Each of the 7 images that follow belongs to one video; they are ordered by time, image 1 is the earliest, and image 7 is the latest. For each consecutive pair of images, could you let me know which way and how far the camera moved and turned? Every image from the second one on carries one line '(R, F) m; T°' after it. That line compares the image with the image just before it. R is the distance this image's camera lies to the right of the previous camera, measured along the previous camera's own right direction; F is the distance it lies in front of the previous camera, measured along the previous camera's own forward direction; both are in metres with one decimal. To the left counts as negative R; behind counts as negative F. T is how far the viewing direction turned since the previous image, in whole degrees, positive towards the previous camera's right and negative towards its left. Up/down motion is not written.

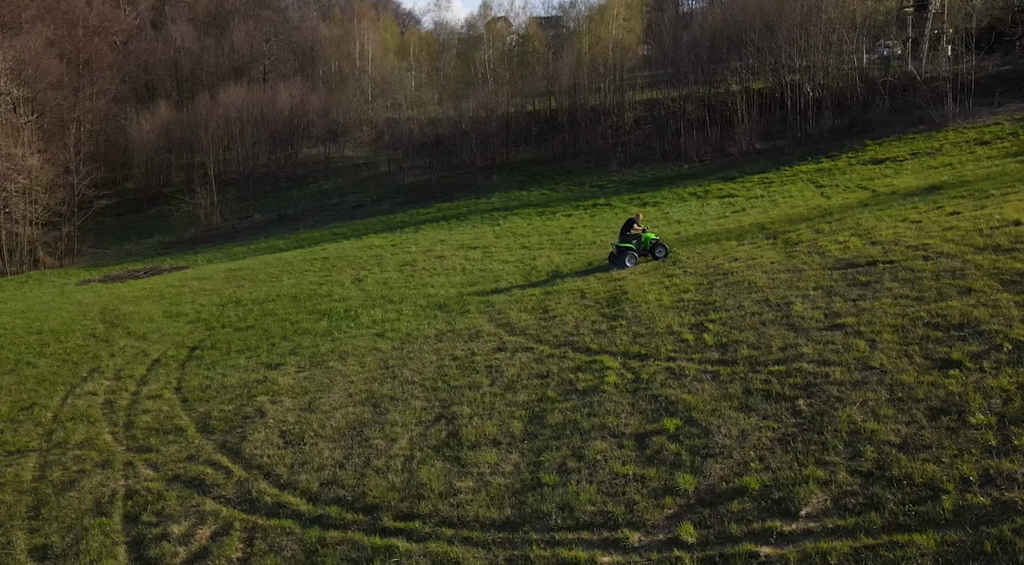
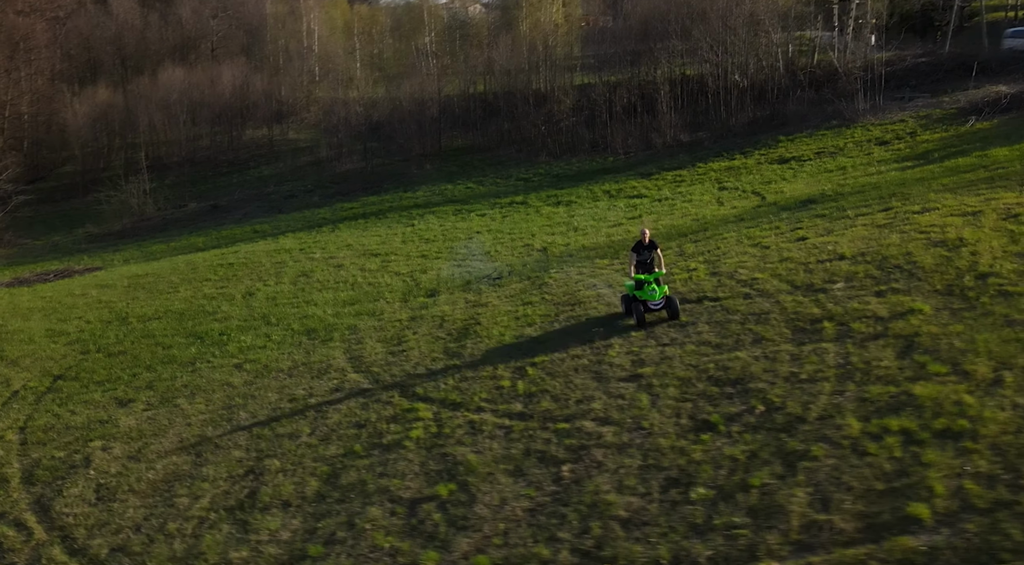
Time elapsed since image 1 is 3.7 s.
(+2.2, -0.4) m; +3°
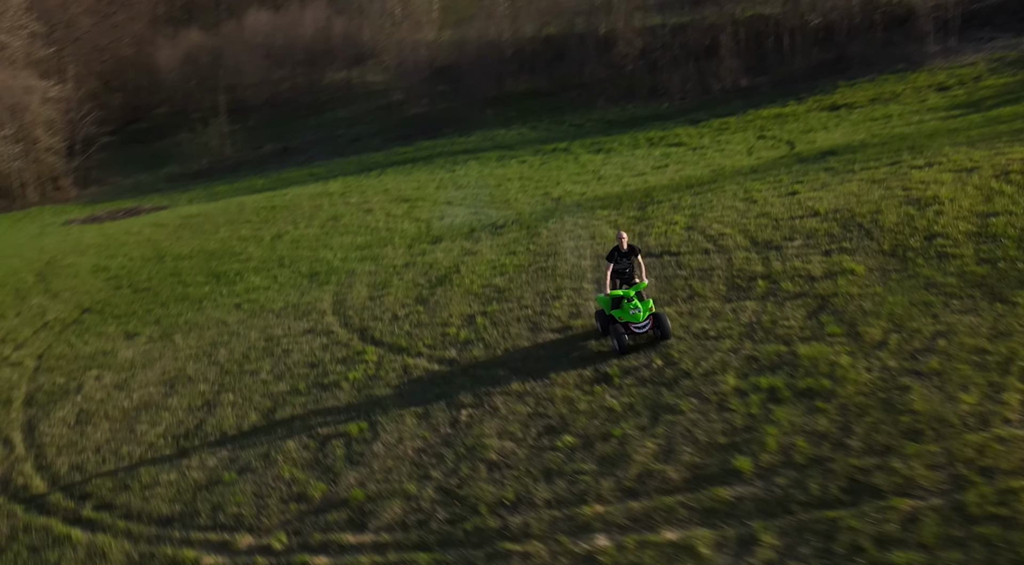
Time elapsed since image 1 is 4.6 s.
(+2.3, -0.4) m; -6°
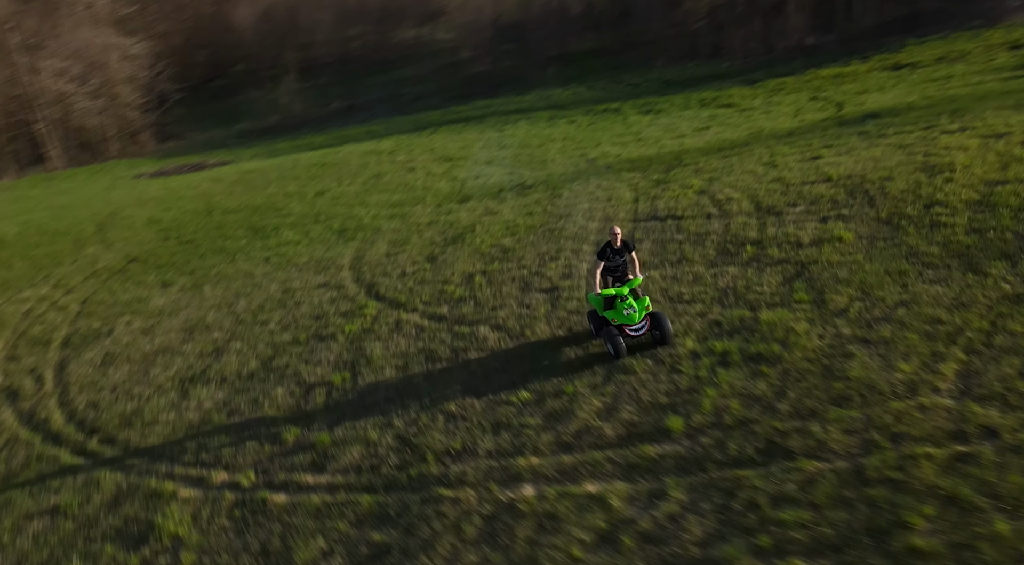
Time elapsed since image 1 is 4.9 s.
(+1.3, -0.3) m; -5°
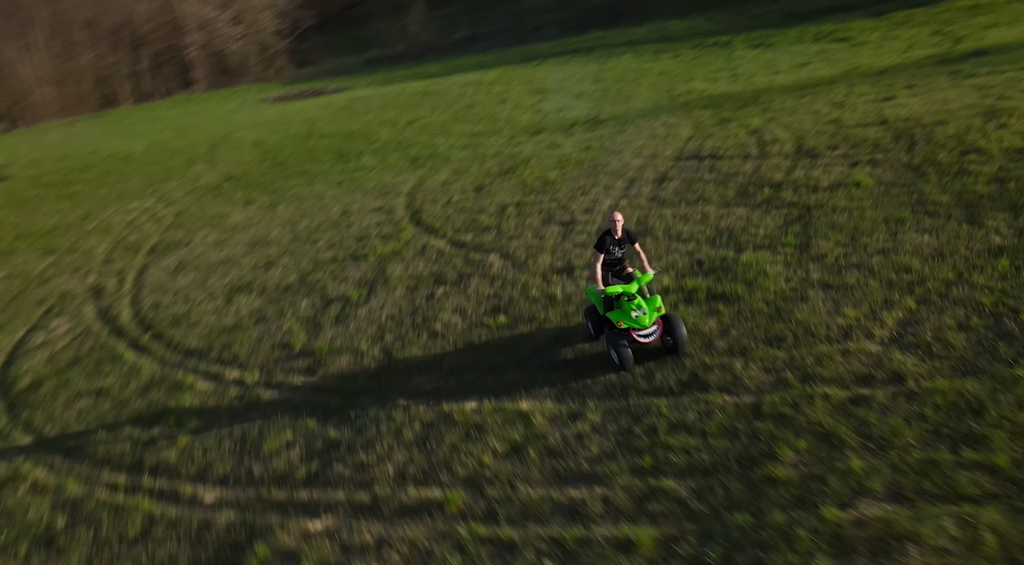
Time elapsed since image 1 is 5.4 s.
(+1.8, -0.4) m; -9°
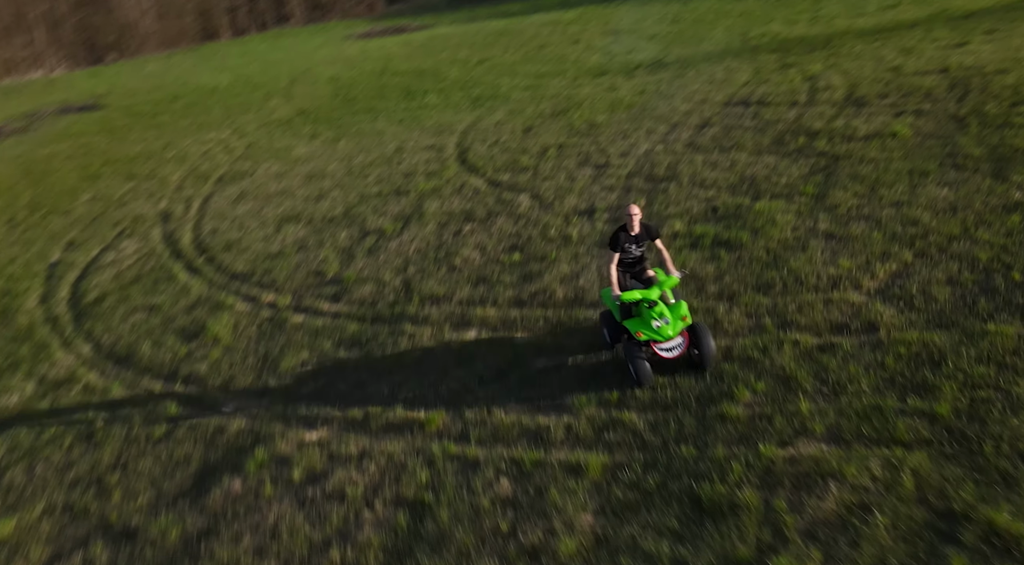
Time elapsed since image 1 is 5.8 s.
(+0.9, -0.3) m; -6°
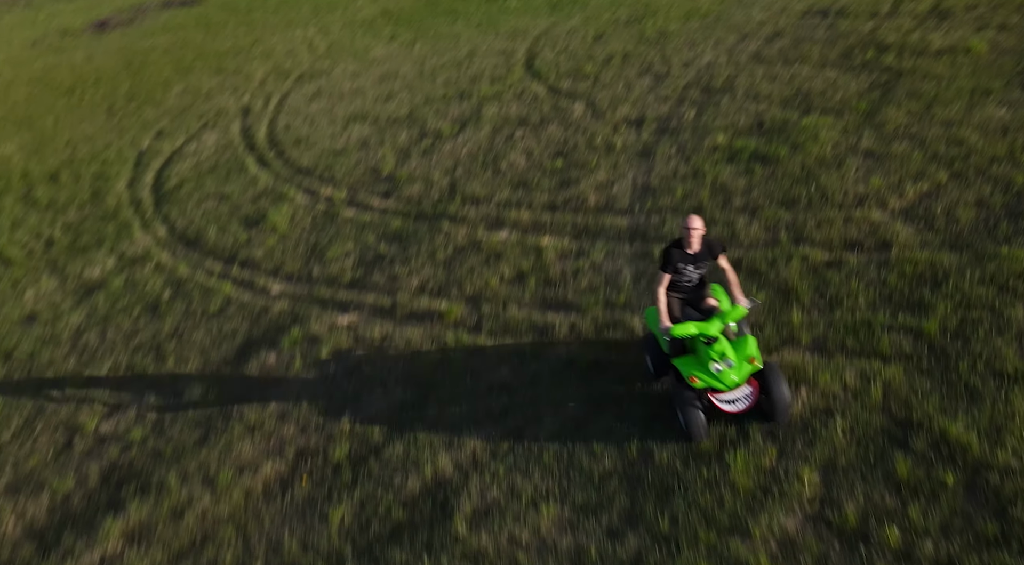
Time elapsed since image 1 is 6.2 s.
(+0.7, -0.3) m; -6°
